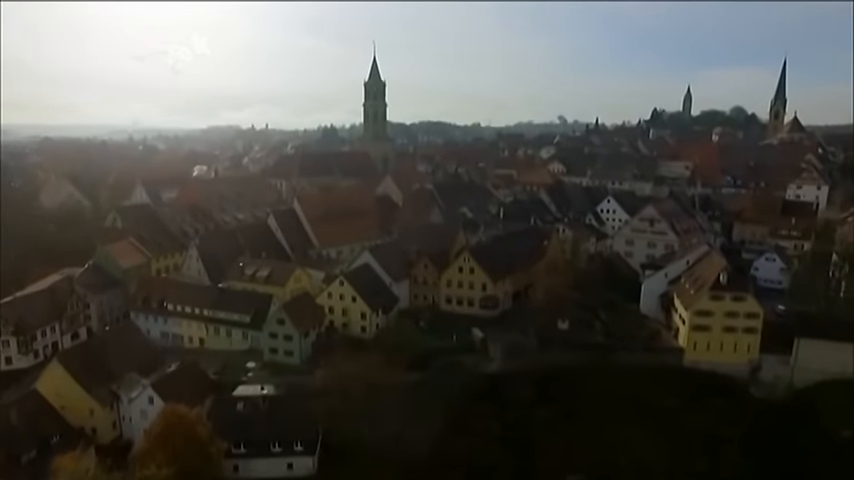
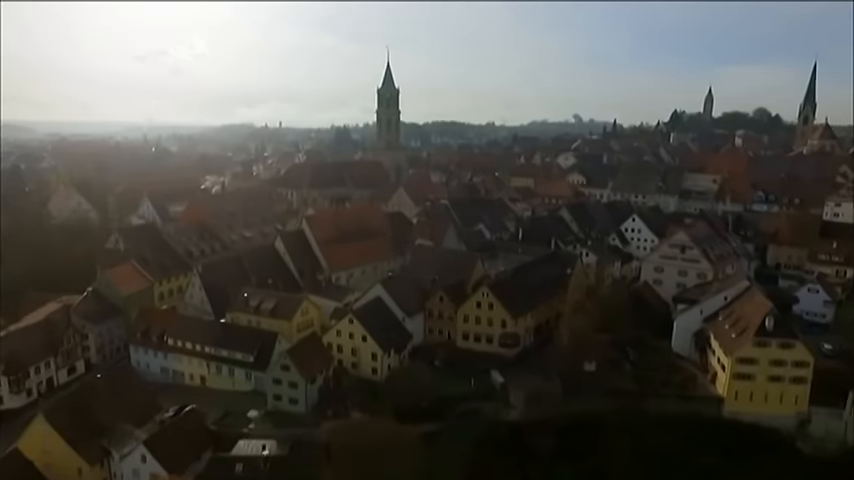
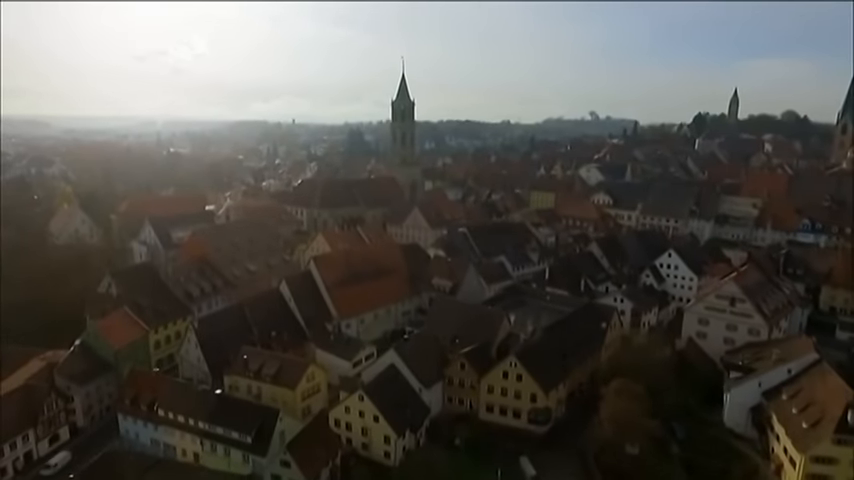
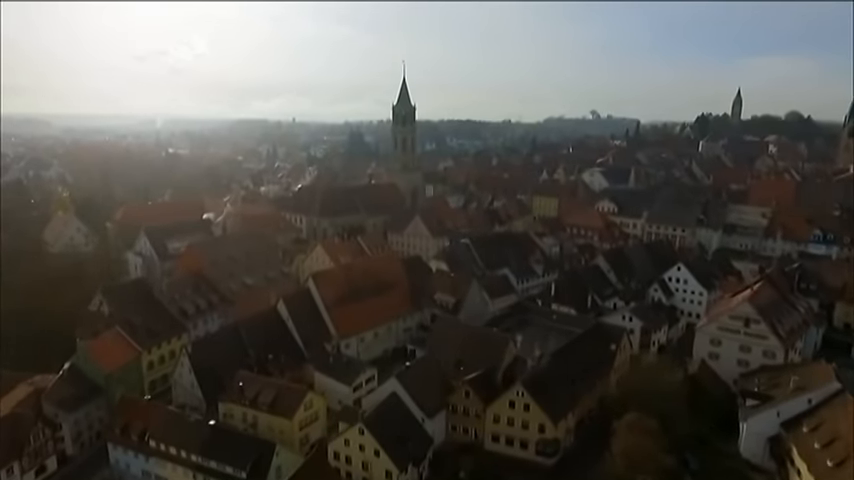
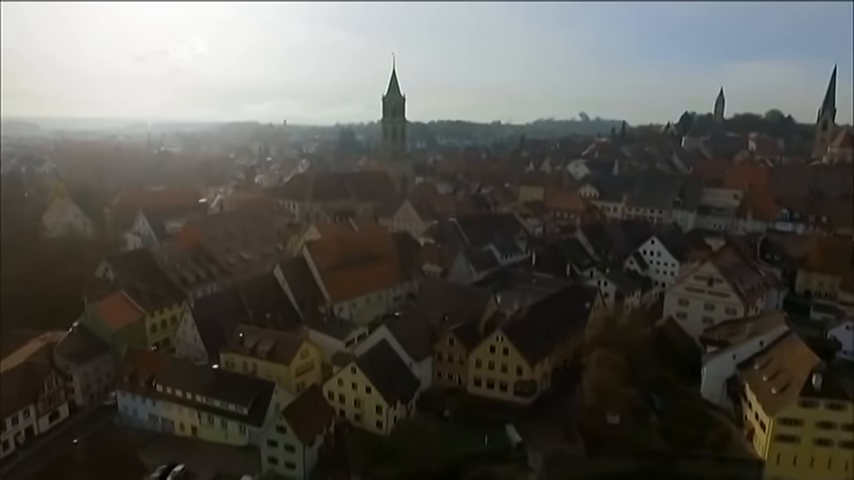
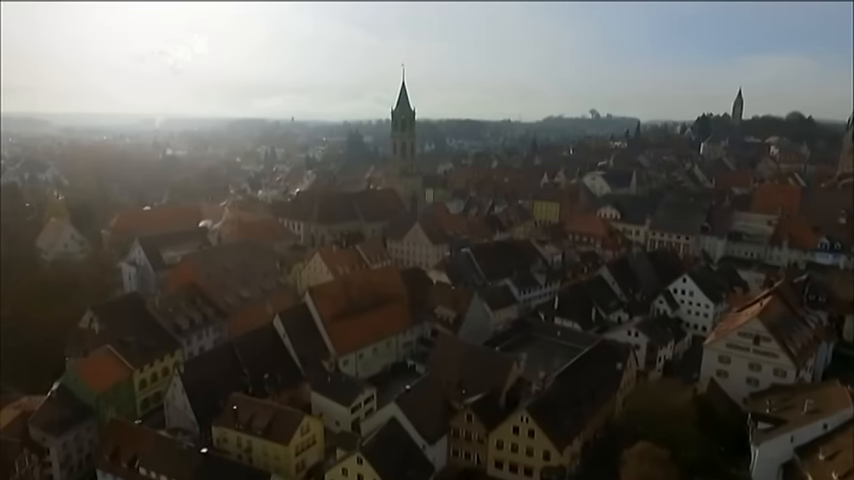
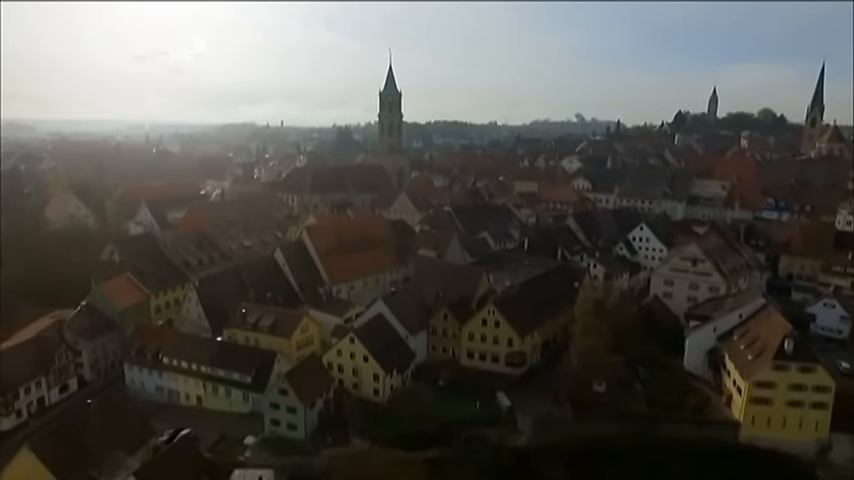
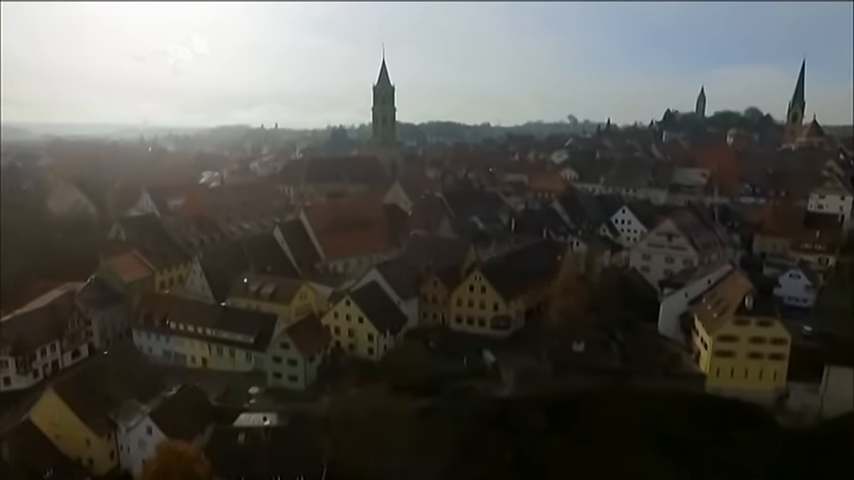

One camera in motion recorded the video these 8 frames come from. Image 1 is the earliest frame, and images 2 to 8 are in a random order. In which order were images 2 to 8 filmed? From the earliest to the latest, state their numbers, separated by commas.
8, 2, 7, 5, 3, 4, 6
